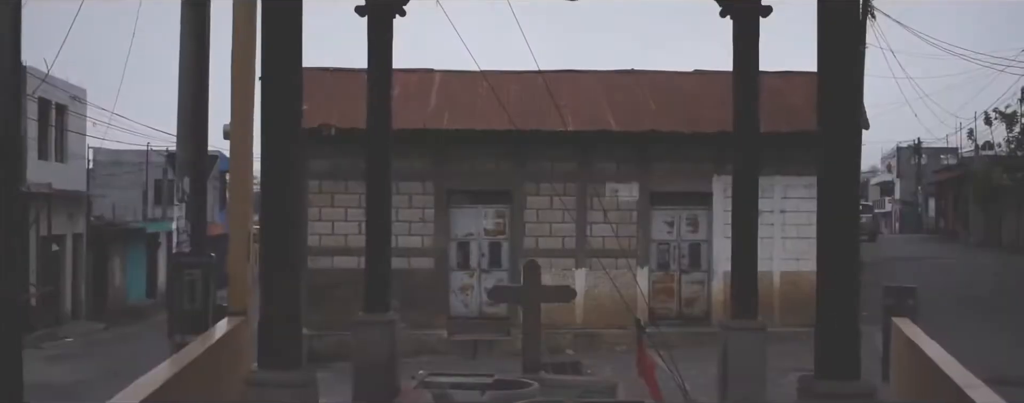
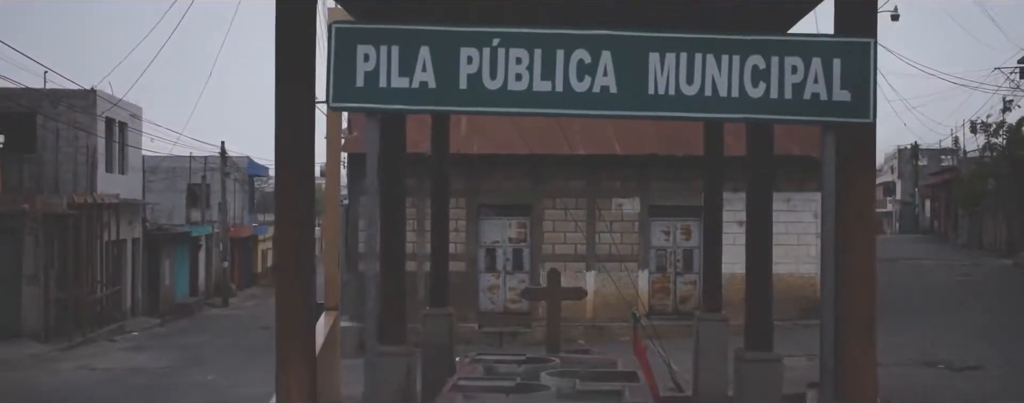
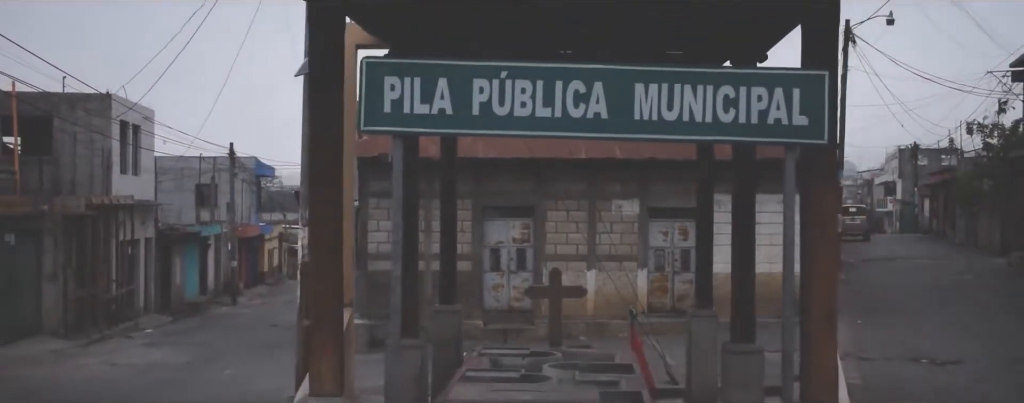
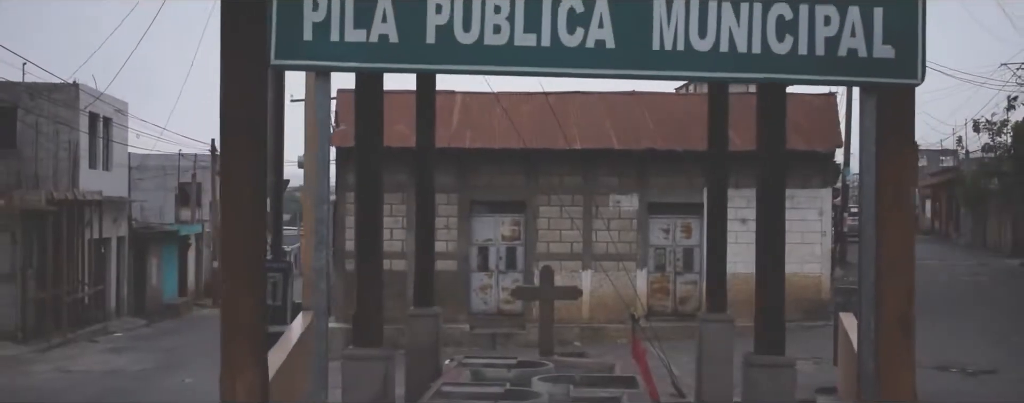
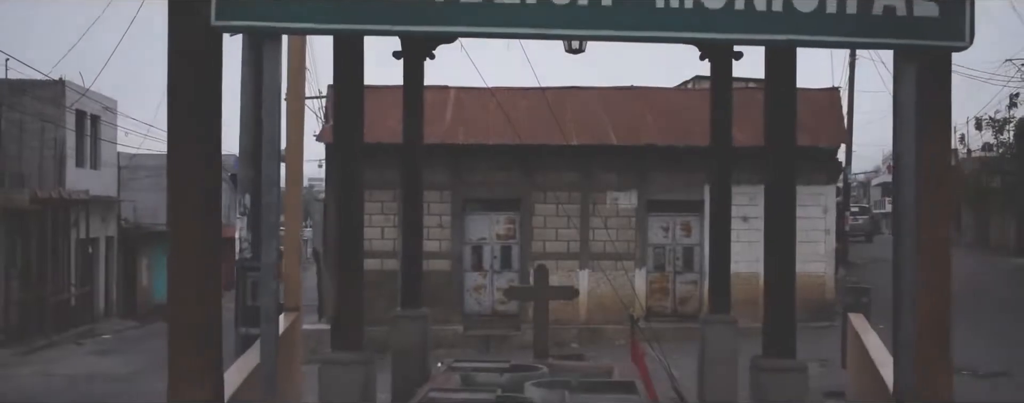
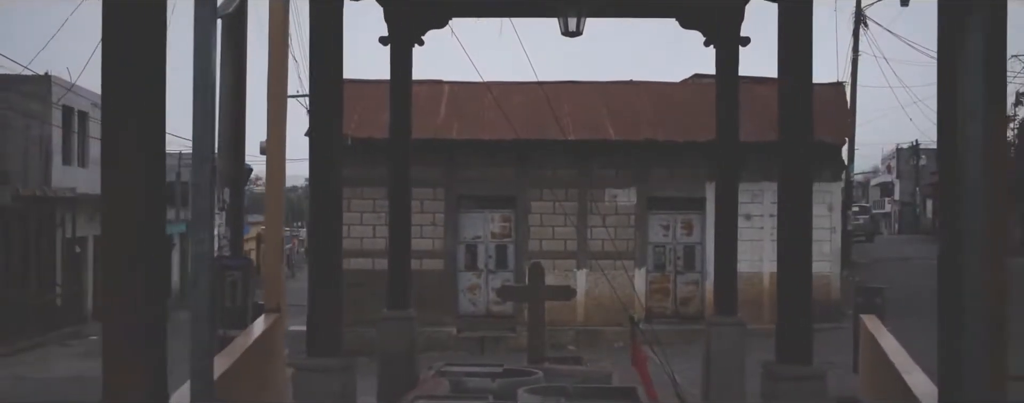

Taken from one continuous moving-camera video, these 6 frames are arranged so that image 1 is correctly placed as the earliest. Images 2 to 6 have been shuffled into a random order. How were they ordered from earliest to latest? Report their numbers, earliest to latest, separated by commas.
6, 5, 4, 2, 3
